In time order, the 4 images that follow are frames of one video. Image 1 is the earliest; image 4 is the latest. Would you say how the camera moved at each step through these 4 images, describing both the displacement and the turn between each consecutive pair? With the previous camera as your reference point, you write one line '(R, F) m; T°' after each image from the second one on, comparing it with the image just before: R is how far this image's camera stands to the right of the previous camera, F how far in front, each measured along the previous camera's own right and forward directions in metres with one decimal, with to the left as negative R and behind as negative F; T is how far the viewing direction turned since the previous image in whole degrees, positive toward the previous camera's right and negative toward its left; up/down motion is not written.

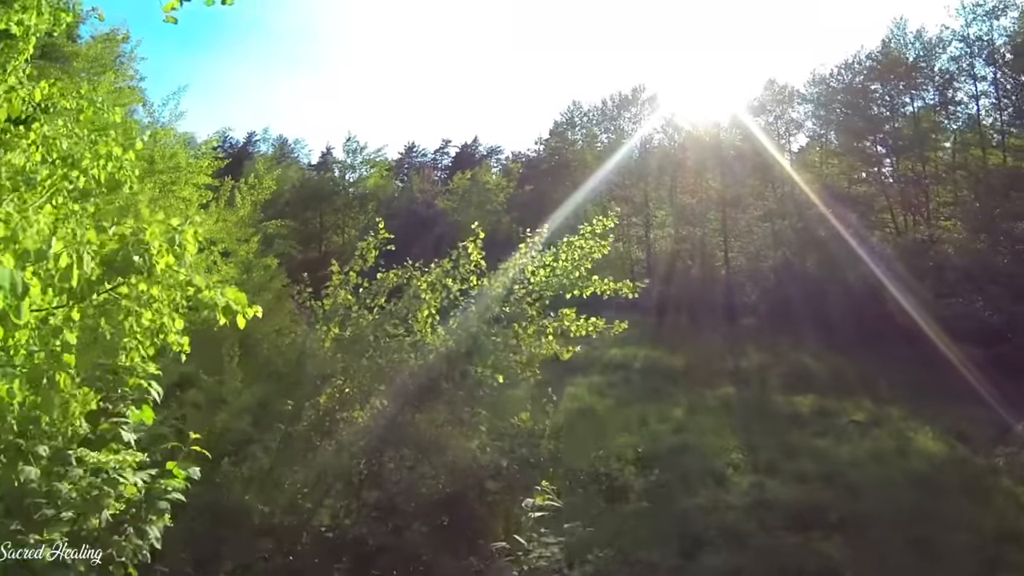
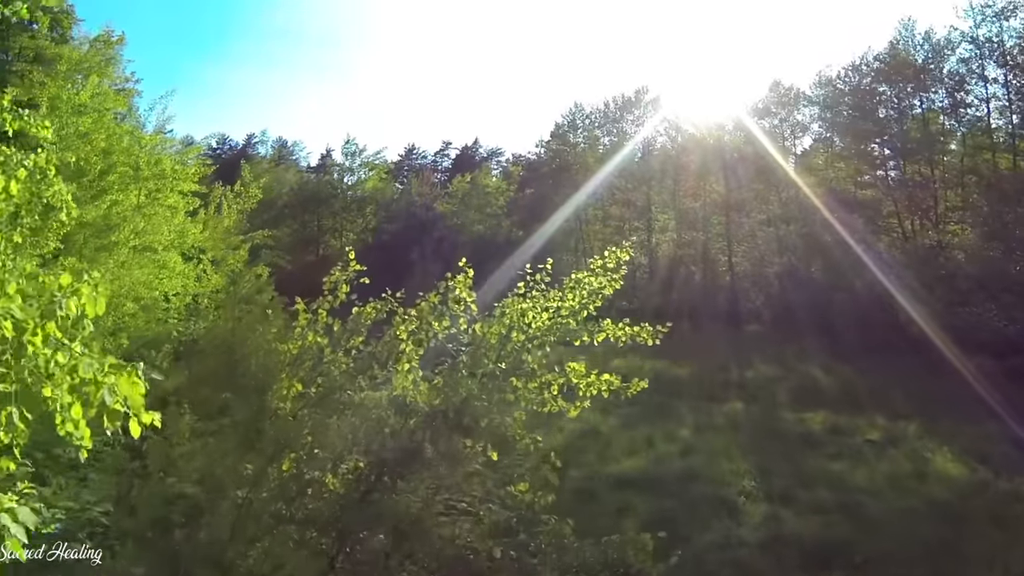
(+0.1, +1.6) m; 0°
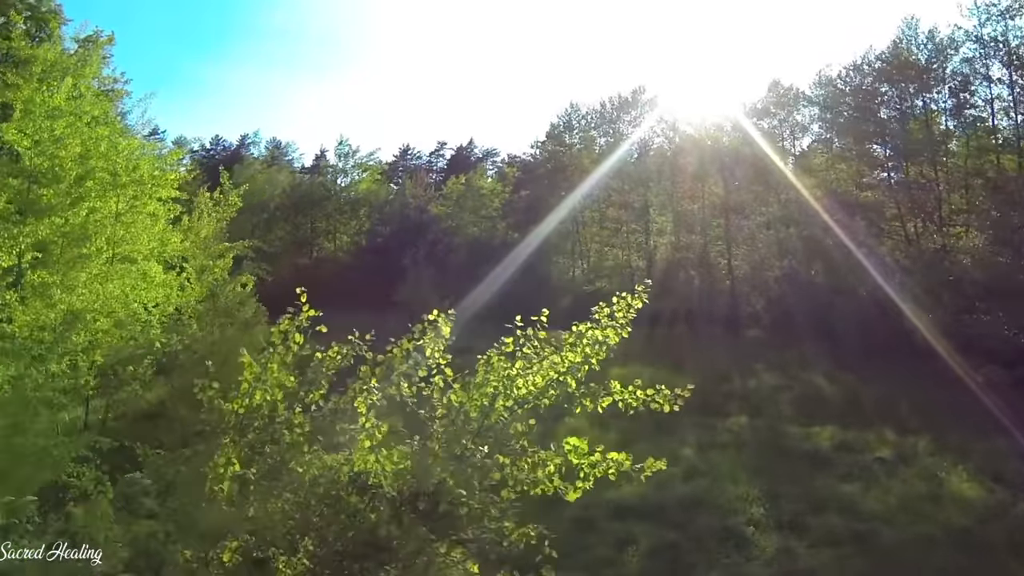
(+0.1, +1.6) m; 0°
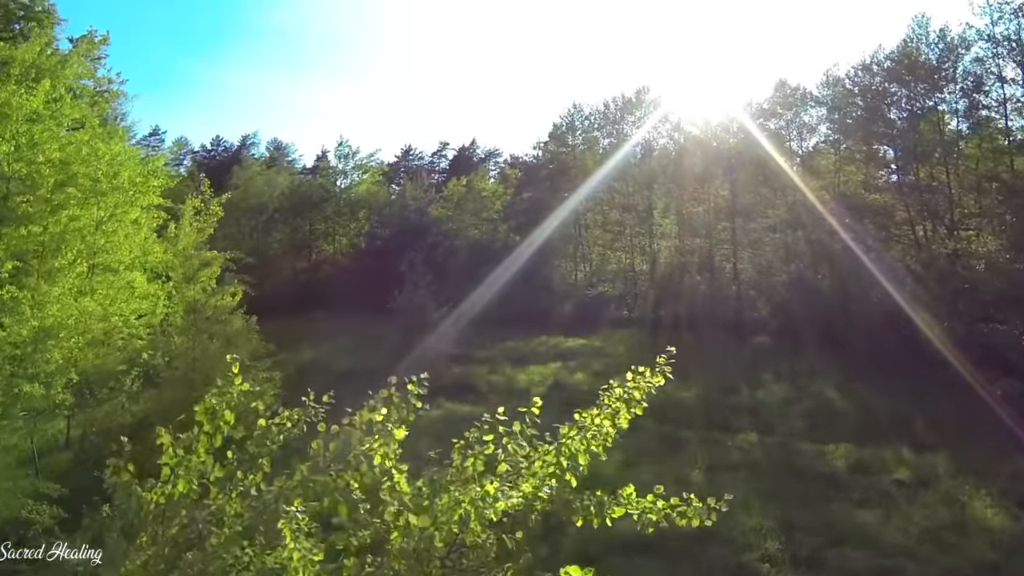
(+0.2, +1.7) m; 0°
